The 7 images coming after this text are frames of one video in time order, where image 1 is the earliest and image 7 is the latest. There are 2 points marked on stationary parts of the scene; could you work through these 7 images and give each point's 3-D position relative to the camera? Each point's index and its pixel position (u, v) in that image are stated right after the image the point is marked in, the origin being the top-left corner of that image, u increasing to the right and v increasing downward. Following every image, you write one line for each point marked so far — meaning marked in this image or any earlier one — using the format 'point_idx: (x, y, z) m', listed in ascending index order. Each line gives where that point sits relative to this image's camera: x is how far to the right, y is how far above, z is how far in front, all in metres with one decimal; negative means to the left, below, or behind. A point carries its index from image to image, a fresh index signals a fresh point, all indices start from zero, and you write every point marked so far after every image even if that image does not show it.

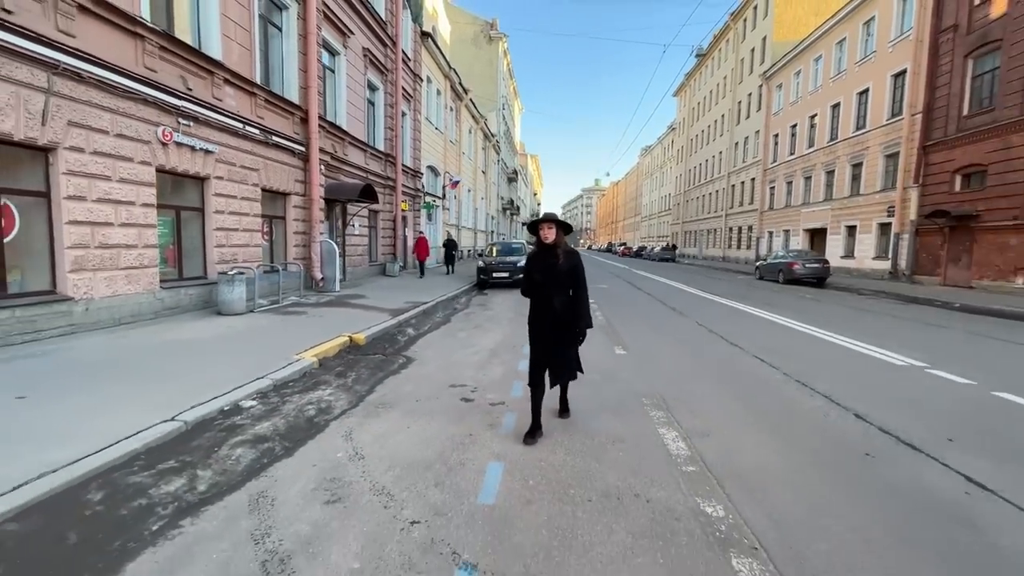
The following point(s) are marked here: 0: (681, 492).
0: (+1.1, -1.4, +3.2) m
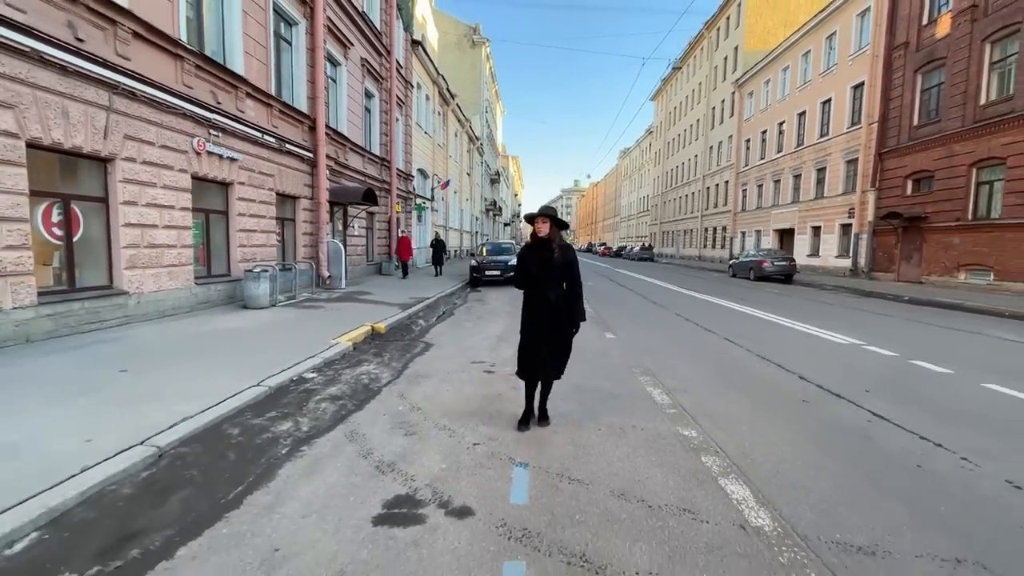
0: (+1.4, -1.2, +4.4) m
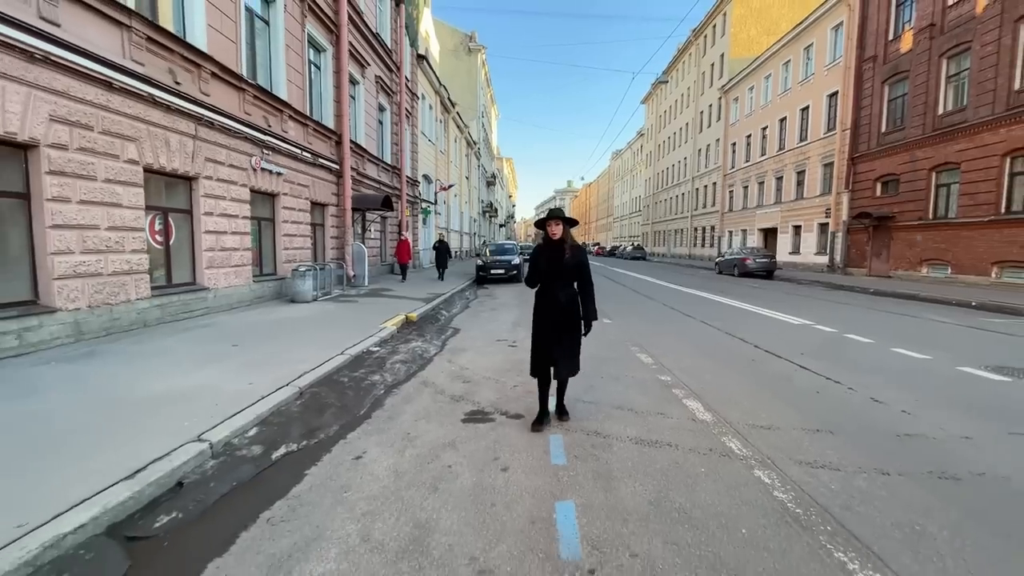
0: (+1.7, -1.1, +6.0) m
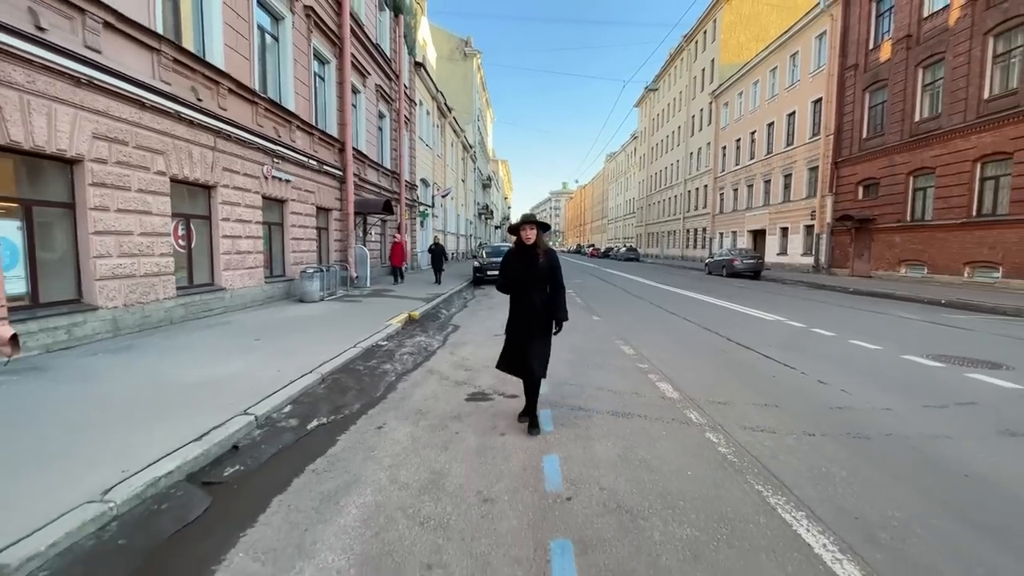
0: (+1.7, -1.1, +6.8) m
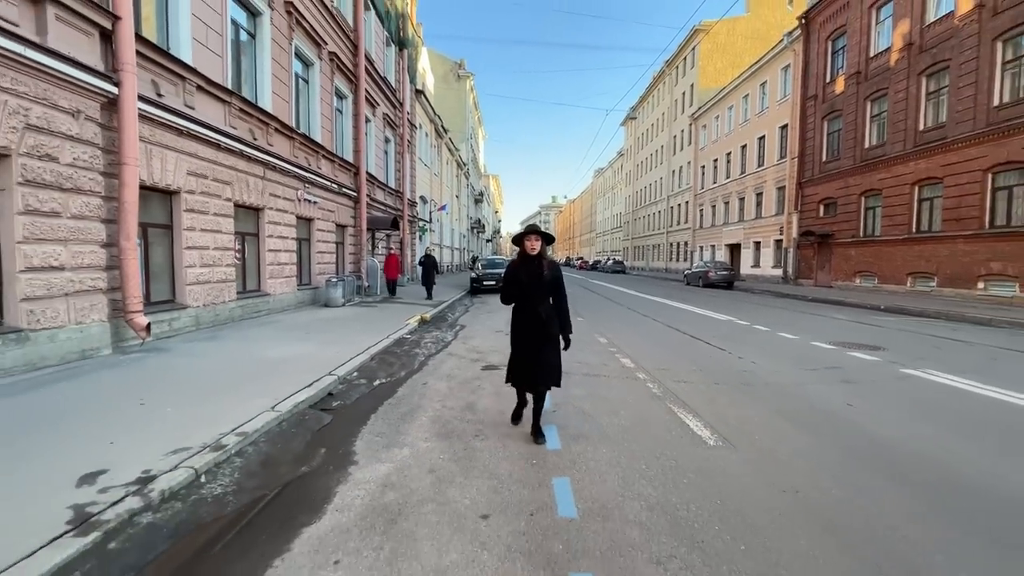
0: (+1.7, -1.1, +8.9) m
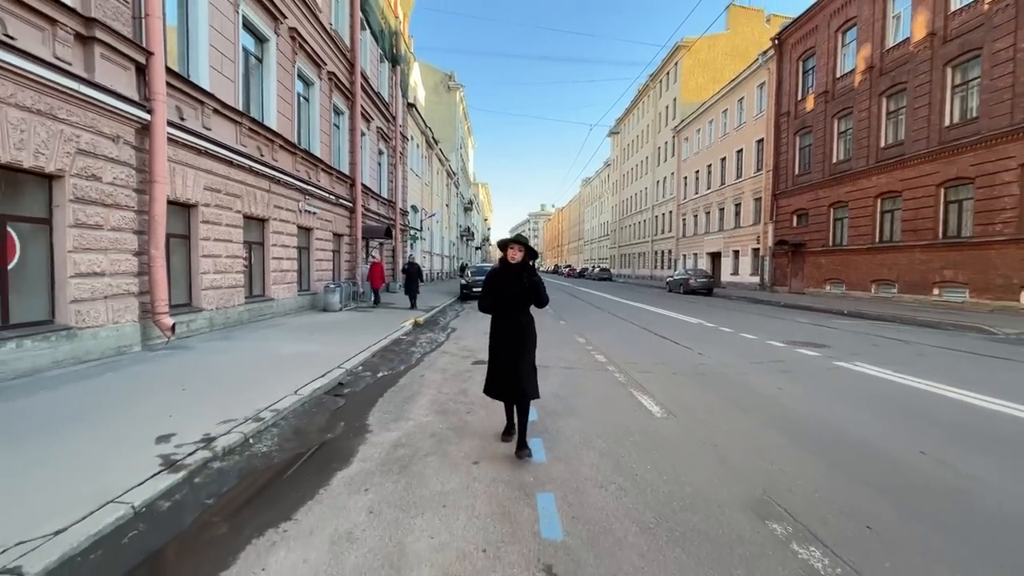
0: (+1.4, -1.2, +9.9) m
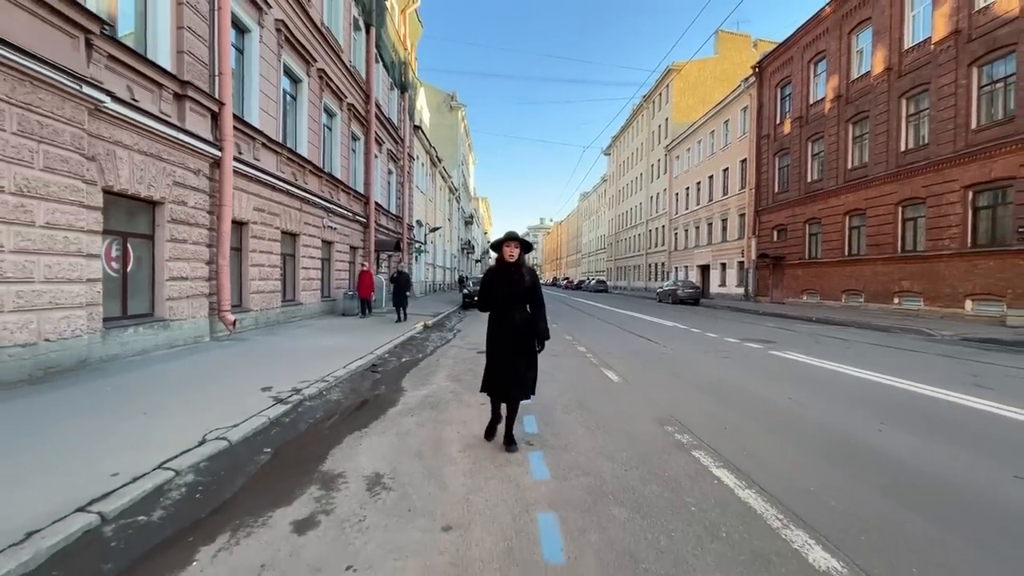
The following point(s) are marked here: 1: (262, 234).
0: (+1.4, -1.3, +11.8) m
1: (-6.3, +1.4, +12.2) m
